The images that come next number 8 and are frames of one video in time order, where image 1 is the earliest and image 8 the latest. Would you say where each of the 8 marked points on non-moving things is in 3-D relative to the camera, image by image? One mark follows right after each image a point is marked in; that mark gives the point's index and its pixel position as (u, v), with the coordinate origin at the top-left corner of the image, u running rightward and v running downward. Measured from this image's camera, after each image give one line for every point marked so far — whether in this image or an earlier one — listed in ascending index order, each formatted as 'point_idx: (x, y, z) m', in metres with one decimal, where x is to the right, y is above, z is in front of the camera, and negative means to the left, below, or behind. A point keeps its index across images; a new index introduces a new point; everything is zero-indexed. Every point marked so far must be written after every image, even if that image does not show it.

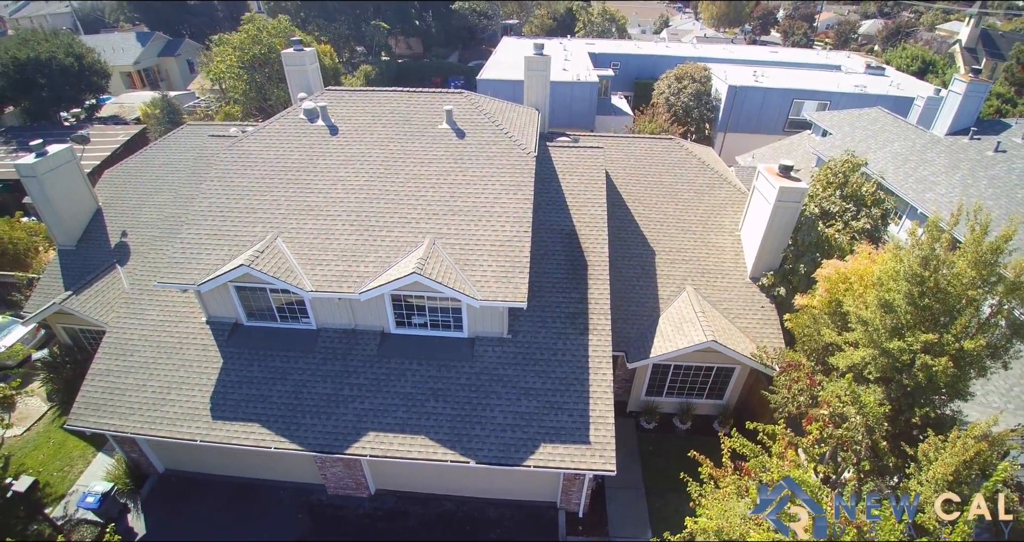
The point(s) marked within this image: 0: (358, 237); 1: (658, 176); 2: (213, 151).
0: (-2.6, +0.6, +8.9) m
1: (+3.5, +2.2, +12.3) m
2: (-7.7, +3.1, +13.4) m
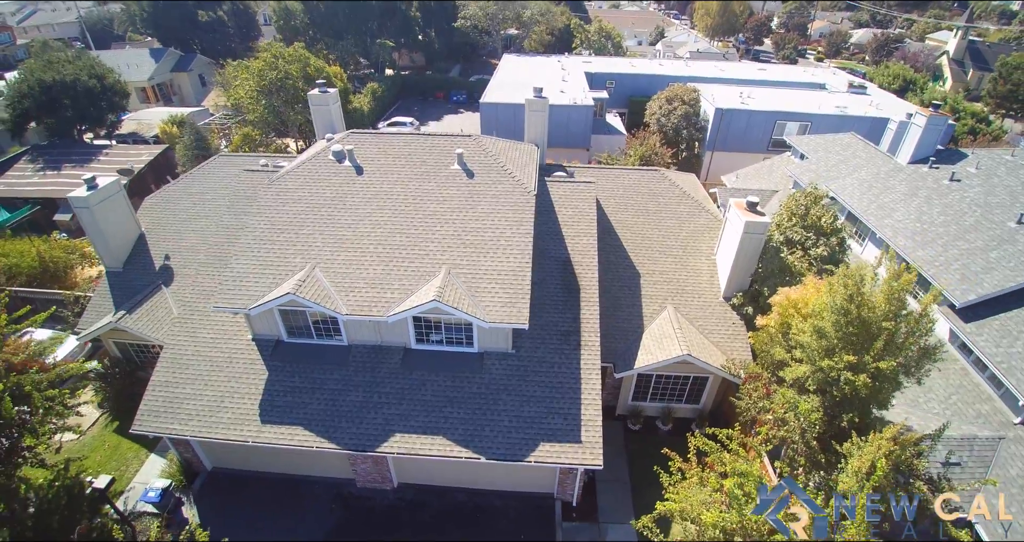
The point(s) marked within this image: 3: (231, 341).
0: (-2.5, +0.1, +10.3) m
1: (+3.6, +1.7, +13.8) m
2: (-7.6, +2.6, +14.8) m
3: (-6.0, -1.5, +11.1) m
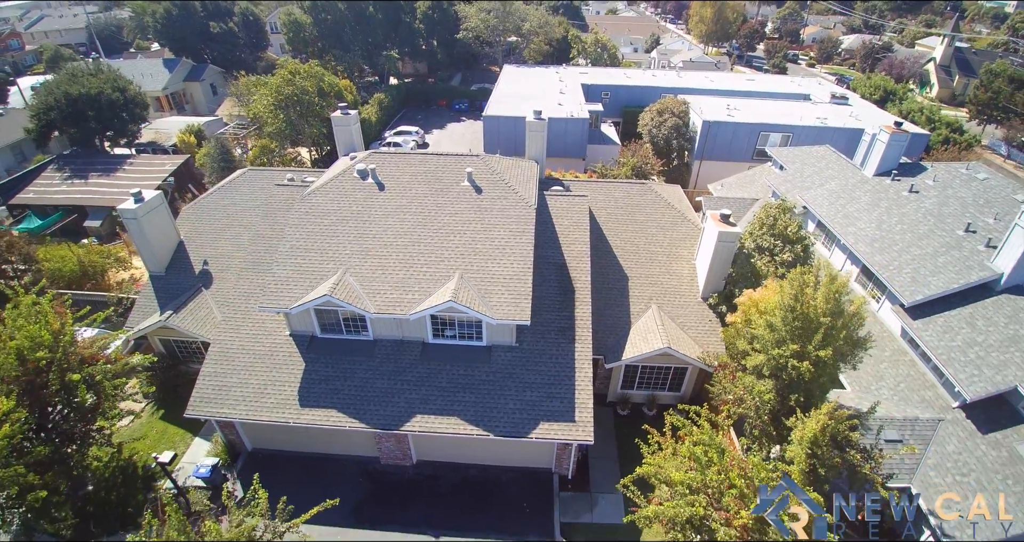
0: (-2.5, 0.0, +11.9) m
1: (+3.7, +1.6, +15.4) m
2: (-7.6, +2.5, +16.4) m
3: (-5.9, -1.6, +12.7) m
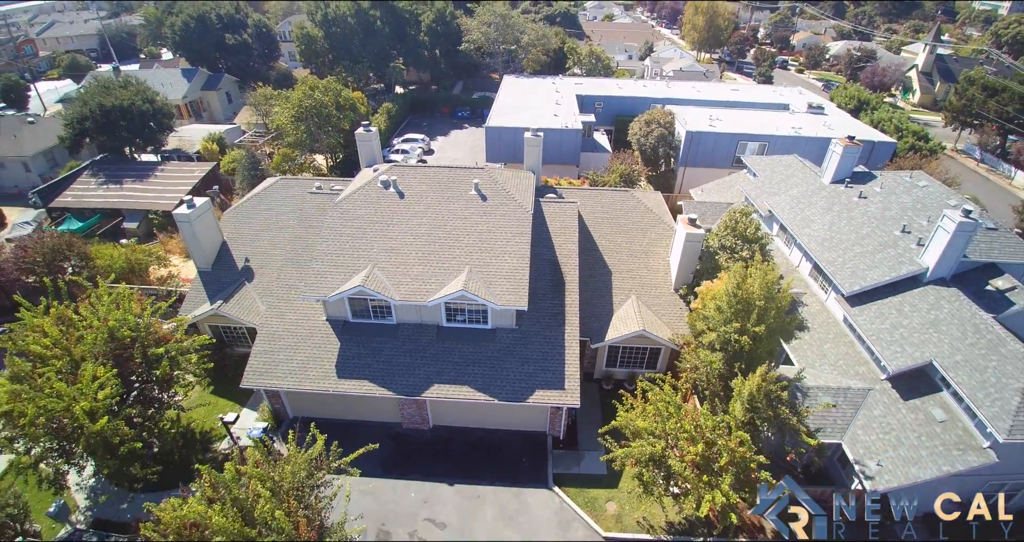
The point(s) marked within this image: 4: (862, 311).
0: (-2.4, +0.1, +14.3) m
1: (+3.7, +1.8, +17.8) m
2: (-7.6, +2.6, +18.8) m
3: (-5.9, -1.5, +15.1) m
4: (+10.6, -1.3, +15.5) m
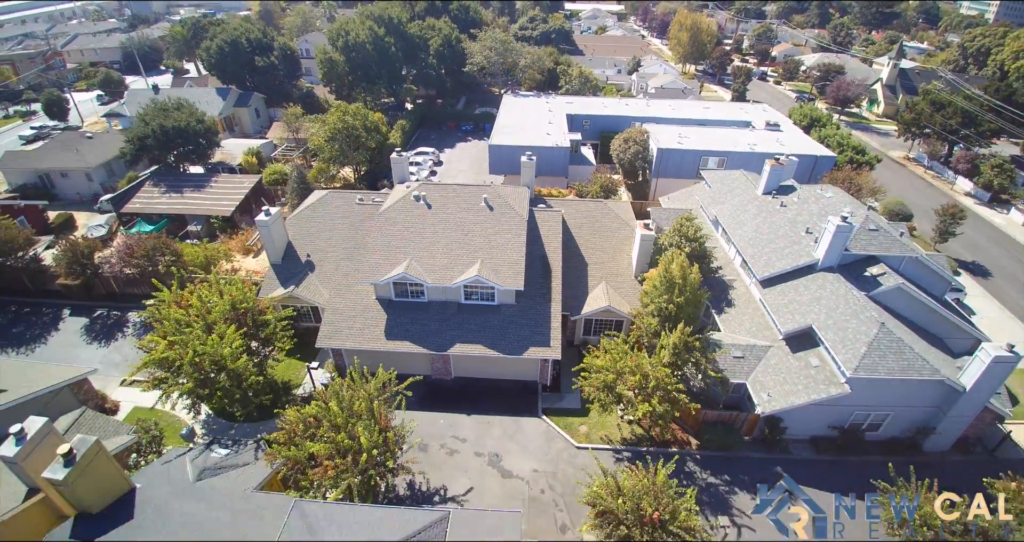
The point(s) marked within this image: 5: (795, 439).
0: (-2.4, +0.4, +19.7) m
1: (+3.7, +2.1, +23.2) m
2: (-7.6, +2.9, +24.1) m
3: (-5.9, -1.2, +20.5) m
4: (+10.6, -0.9, +20.9) m
5: (+10.5, -6.2, +19.0) m
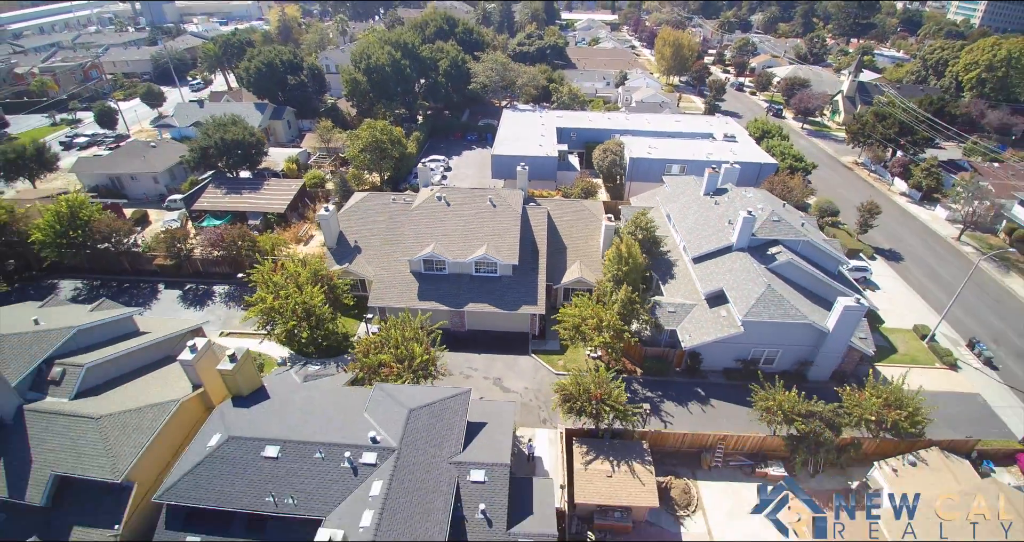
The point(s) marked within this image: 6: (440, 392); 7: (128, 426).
0: (-2.6, +1.5, +27.2) m
1: (+3.5, +3.2, +30.8) m
2: (-7.7, +4.0, +31.7) m
3: (-6.0, -0.1, +28.0) m
4: (+10.4, +0.2, +28.4) m
5: (+10.4, -5.1, +26.6) m
6: (-2.7, -4.7, +19.4) m
7: (-13.9, -5.5, +18.6) m
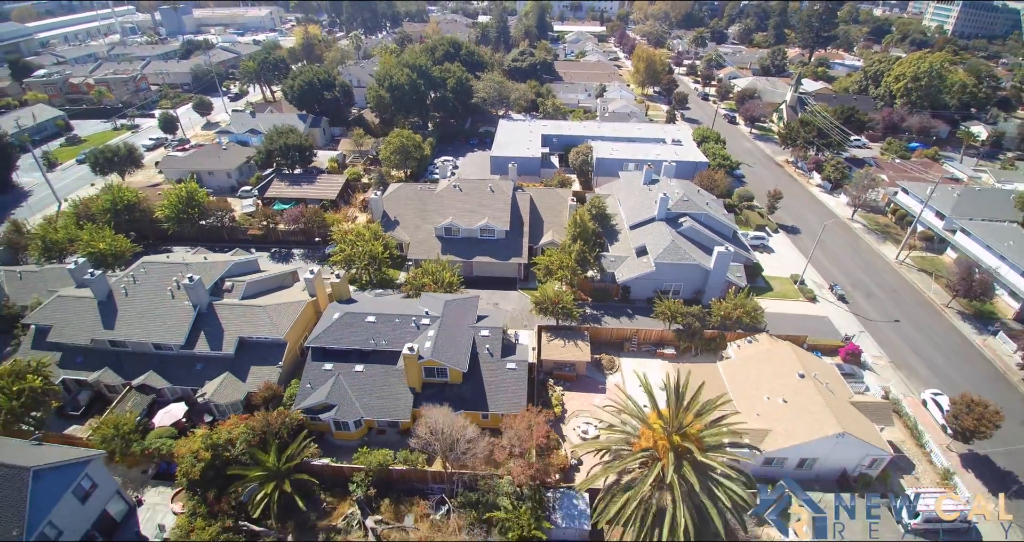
0: (-3.1, +4.5, +40.4) m
1: (+2.9, +6.2, +44.0) m
2: (-8.3, +6.9, +44.9) m
3: (-6.6, +2.8, +41.2) m
4: (+9.9, +3.2, +41.7) m
5: (+9.8, -2.2, +39.8) m
6: (-3.2, -1.7, +32.6) m
7: (-14.4, -2.6, +31.7) m
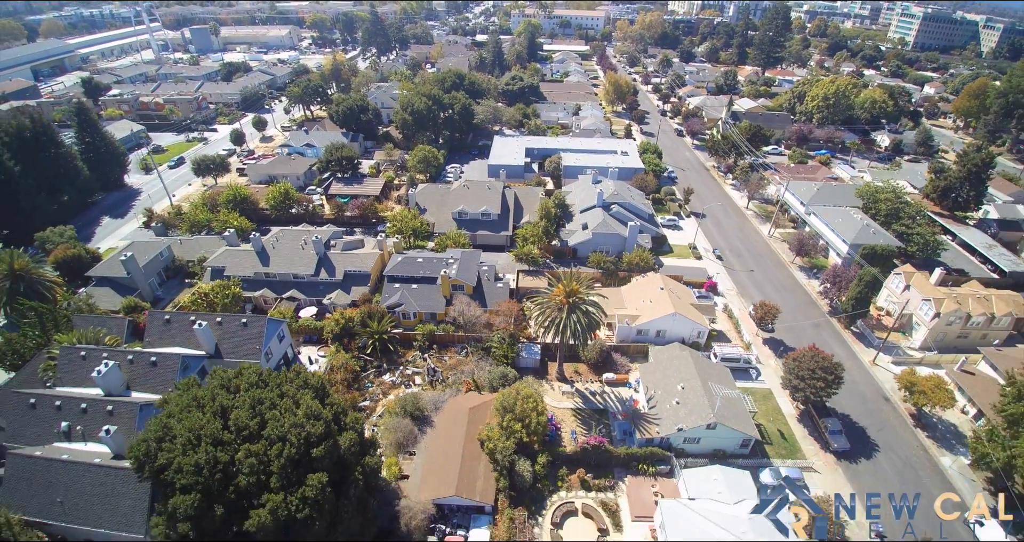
0: (-4.4, +8.4, +62.9) m
1: (+1.6, +10.1, +66.5) m
2: (-9.6, +10.8, +67.3) m
3: (-7.9, +6.8, +63.7) m
4: (+8.6, +7.2, +64.2) m
5: (+8.6, +1.8, +62.3) m
6: (-4.4, +2.2, +55.0) m
7: (-15.7, +1.3, +54.1) m
